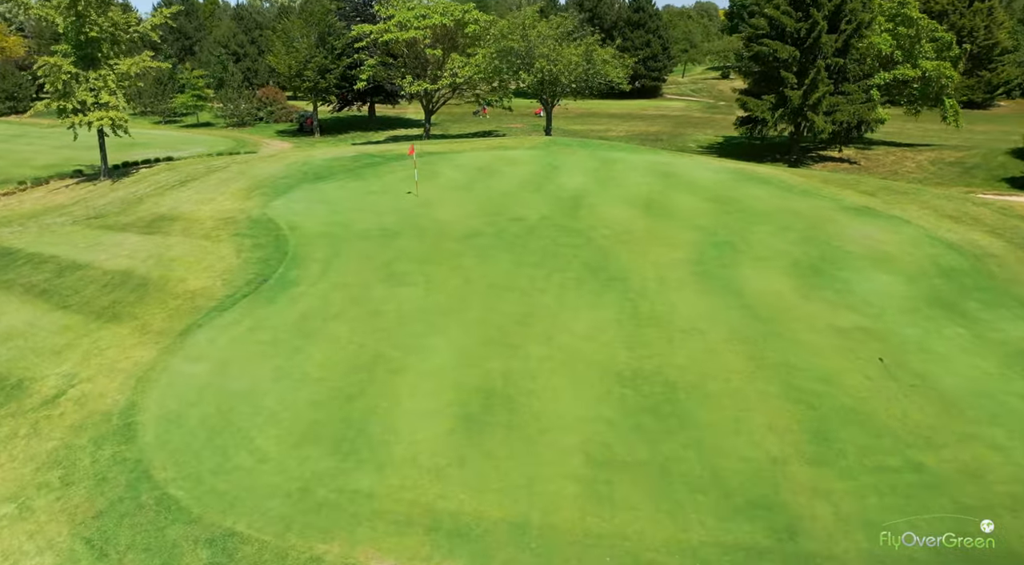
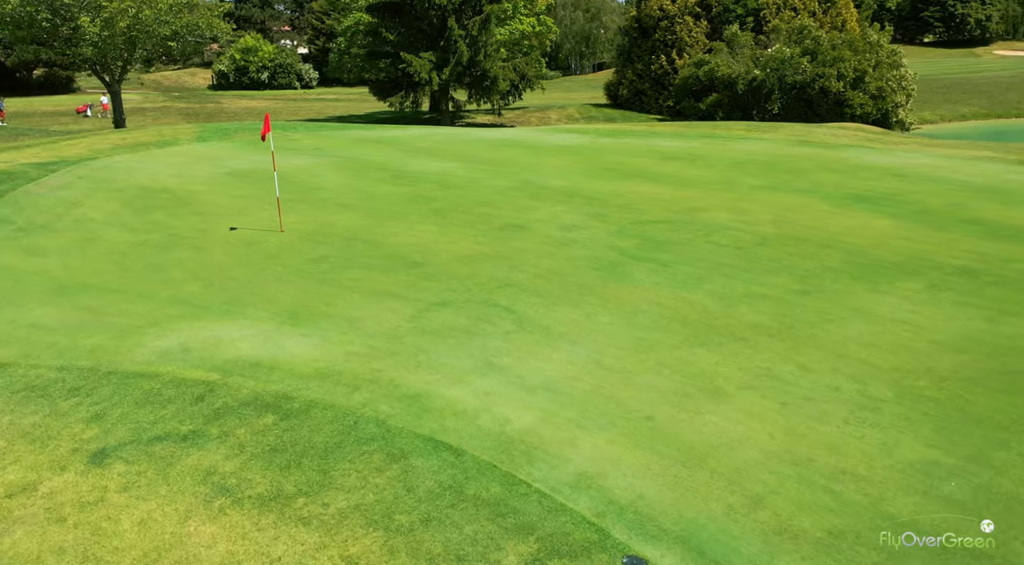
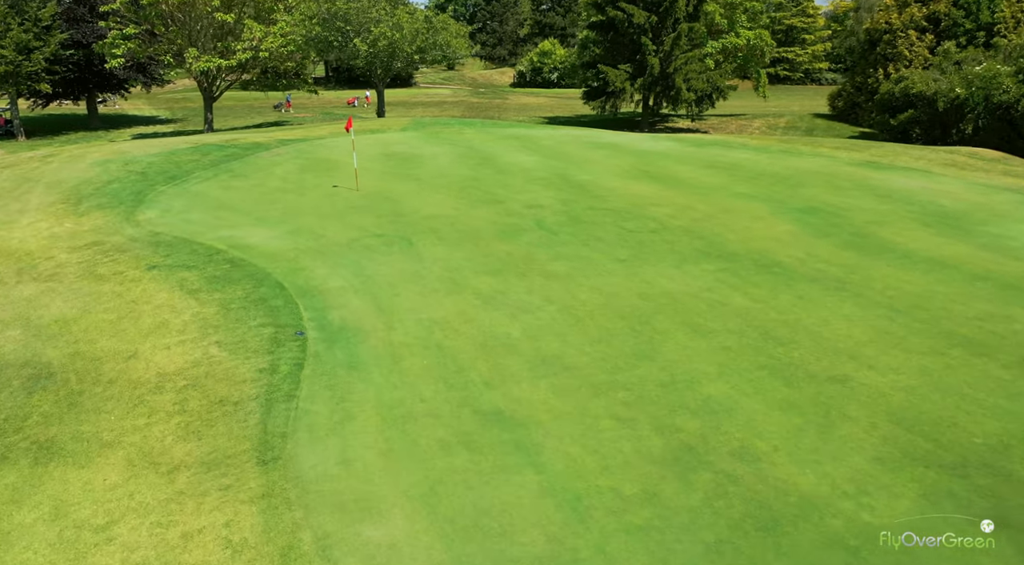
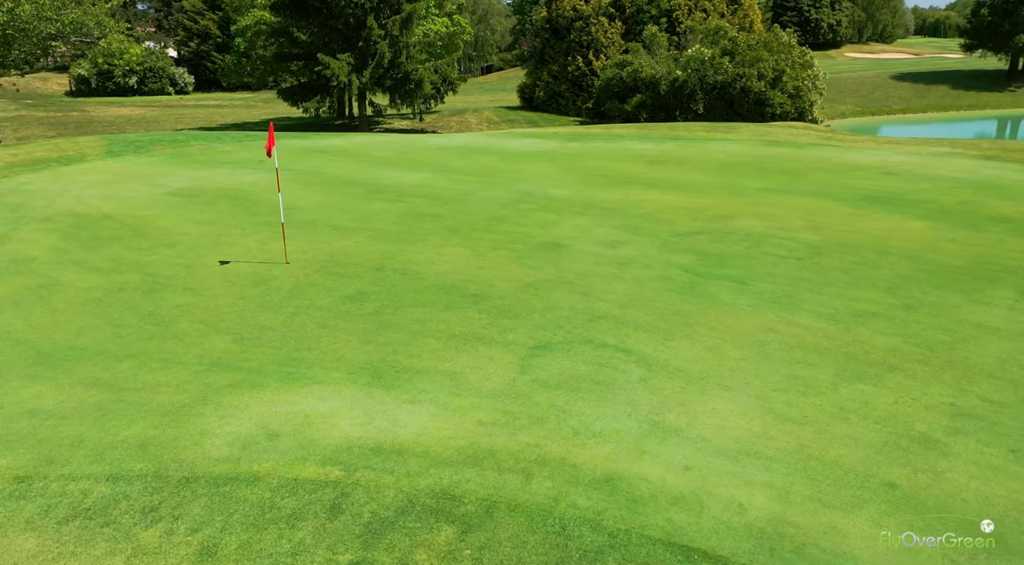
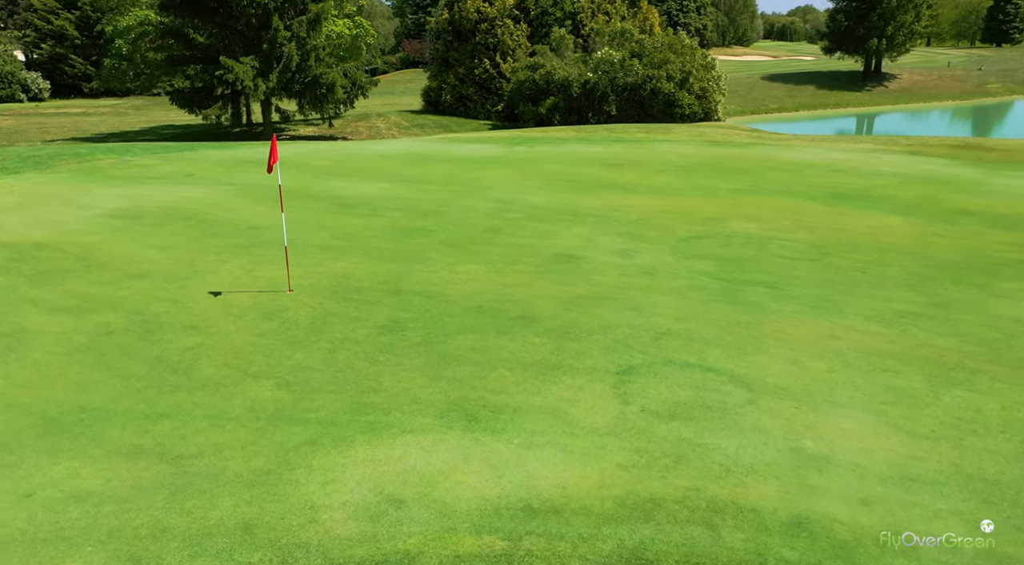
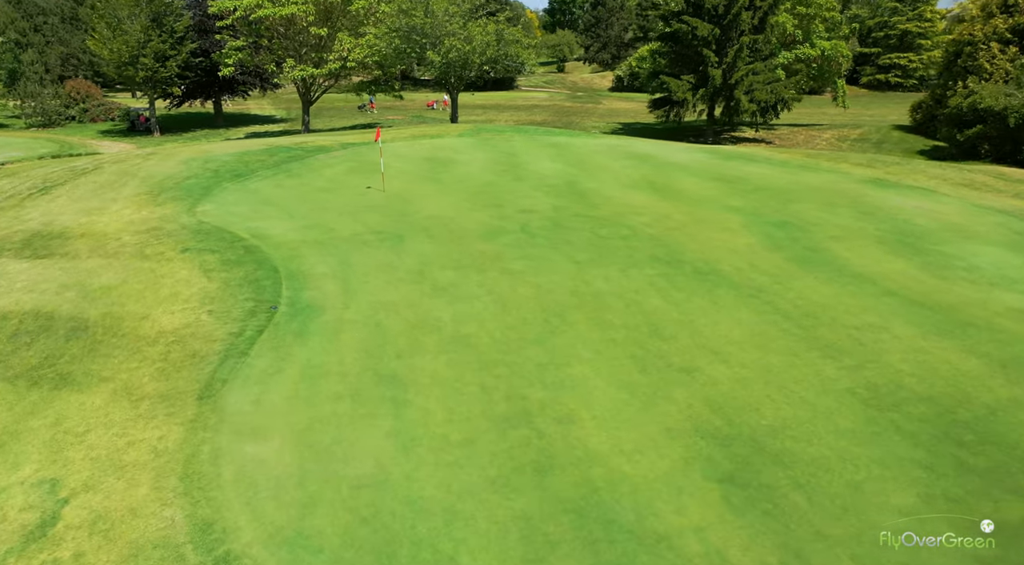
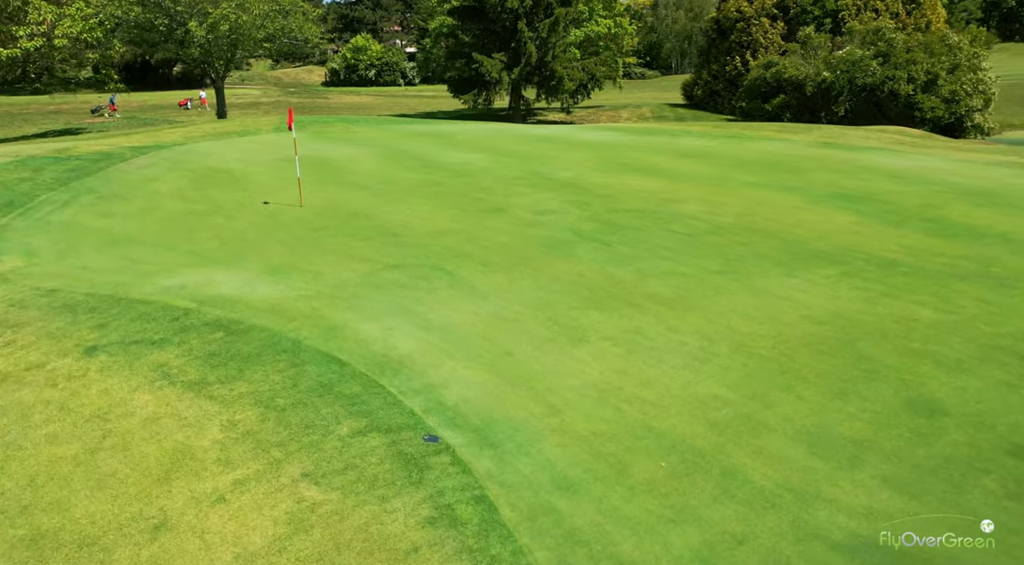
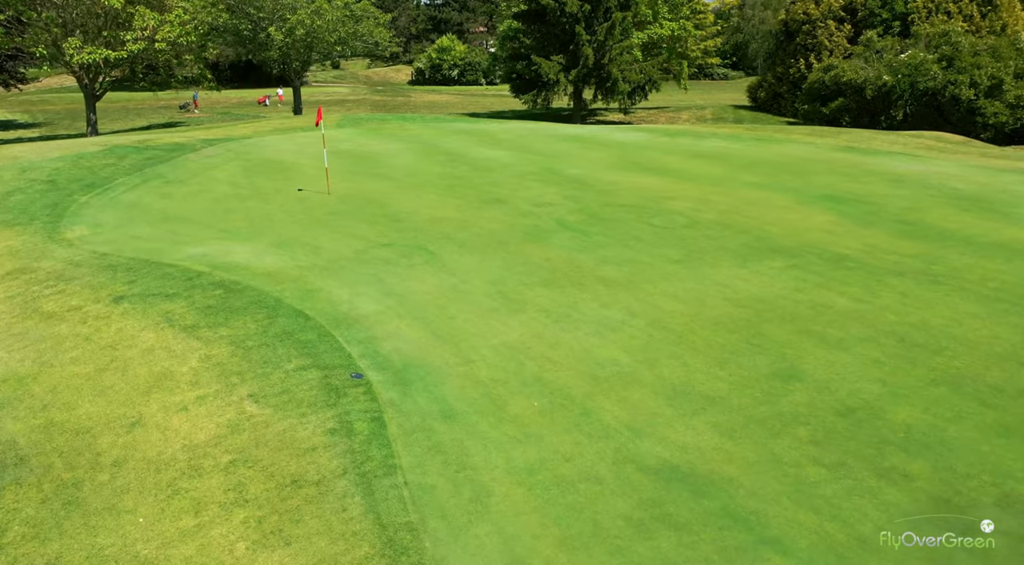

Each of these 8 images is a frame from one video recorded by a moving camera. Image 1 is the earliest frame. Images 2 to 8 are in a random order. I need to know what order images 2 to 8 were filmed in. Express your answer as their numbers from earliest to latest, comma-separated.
6, 3, 8, 7, 2, 4, 5
